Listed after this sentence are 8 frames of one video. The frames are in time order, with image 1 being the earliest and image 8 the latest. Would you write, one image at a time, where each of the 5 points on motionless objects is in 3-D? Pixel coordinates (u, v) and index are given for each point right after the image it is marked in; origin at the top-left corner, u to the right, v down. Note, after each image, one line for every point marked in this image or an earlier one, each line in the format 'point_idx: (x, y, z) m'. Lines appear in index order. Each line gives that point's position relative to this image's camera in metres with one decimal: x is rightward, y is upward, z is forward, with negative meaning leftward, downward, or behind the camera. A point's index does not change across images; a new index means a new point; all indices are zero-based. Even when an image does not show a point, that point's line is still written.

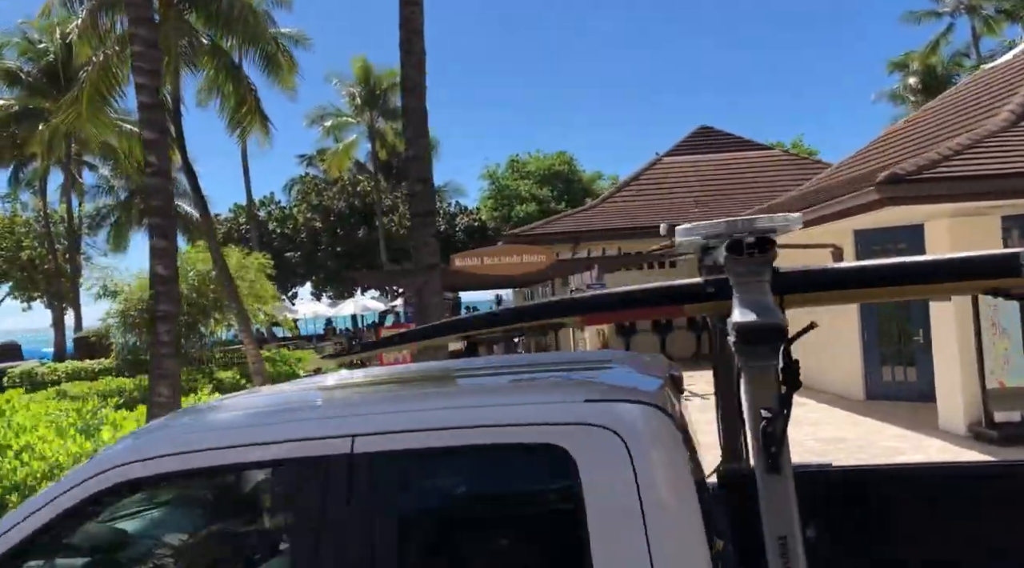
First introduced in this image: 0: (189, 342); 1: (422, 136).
0: (-7.0, -1.2, +18.6) m
1: (-0.8, +1.4, +7.6) m
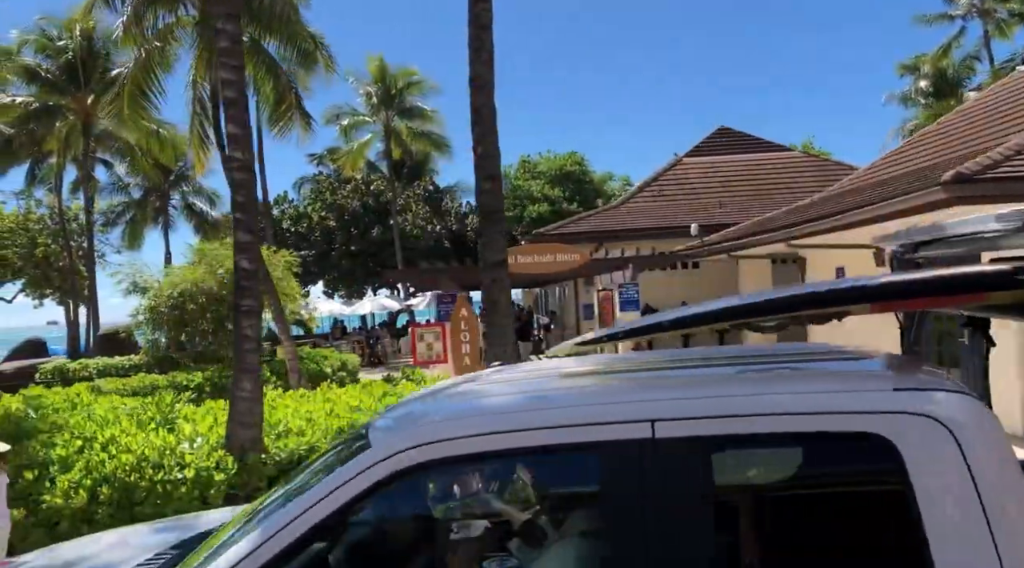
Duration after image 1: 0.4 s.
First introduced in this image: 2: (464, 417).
0: (-6.4, -1.2, +18.7) m
1: (-0.2, +1.4, +7.6) m
2: (-0.1, -0.3, +1.9) m
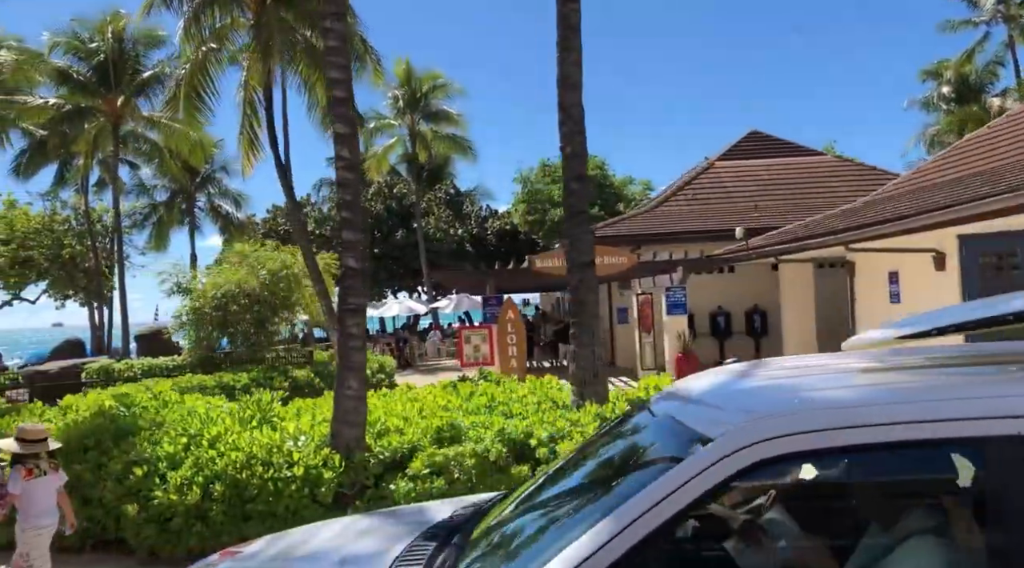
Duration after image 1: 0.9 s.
0: (-5.5, -1.2, +18.7) m
1: (+0.6, +1.4, +7.6) m
2: (+0.6, -0.3, +1.9) m
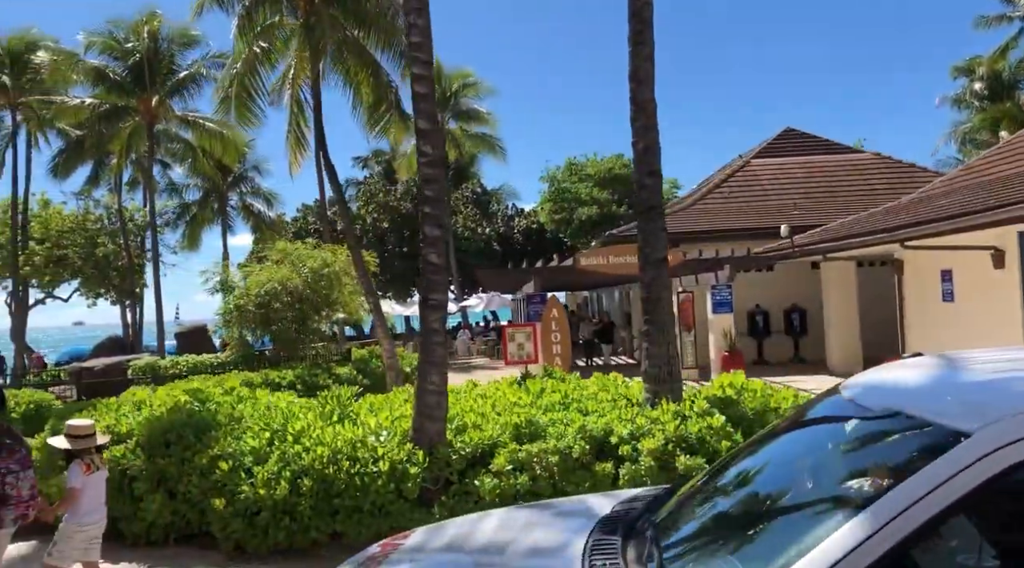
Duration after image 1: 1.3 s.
0: (-4.6, -1.2, +18.8) m
1: (+1.3, +1.4, +7.6) m
2: (+1.2, -0.3, +1.9) m
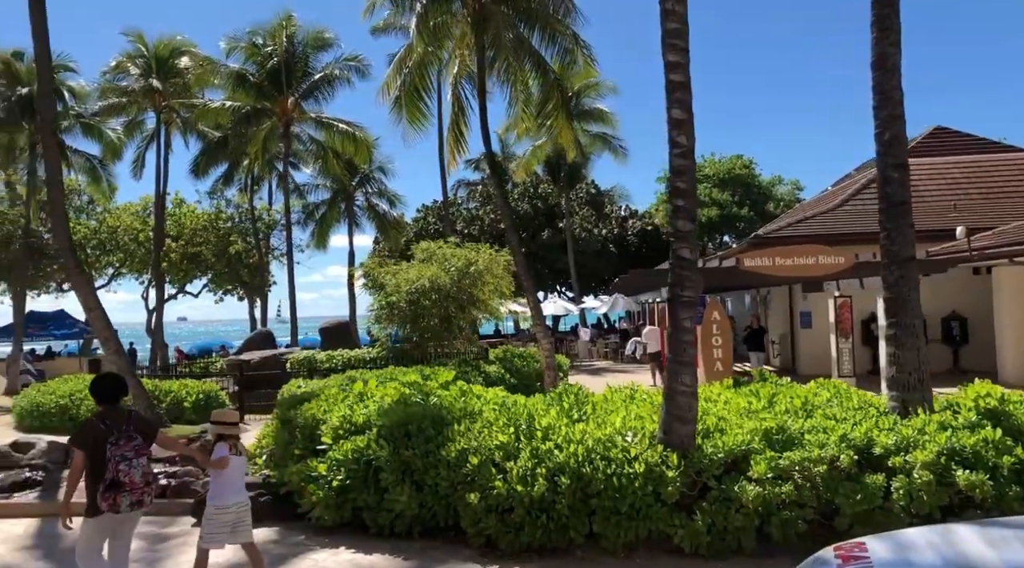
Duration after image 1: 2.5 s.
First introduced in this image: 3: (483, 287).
0: (-1.4, -1.1, +18.9) m
1: (+3.3, +1.4, +7.2) m
2: (+2.5, -0.2, +1.5) m
3: (-0.7, -0.1, +19.2) m
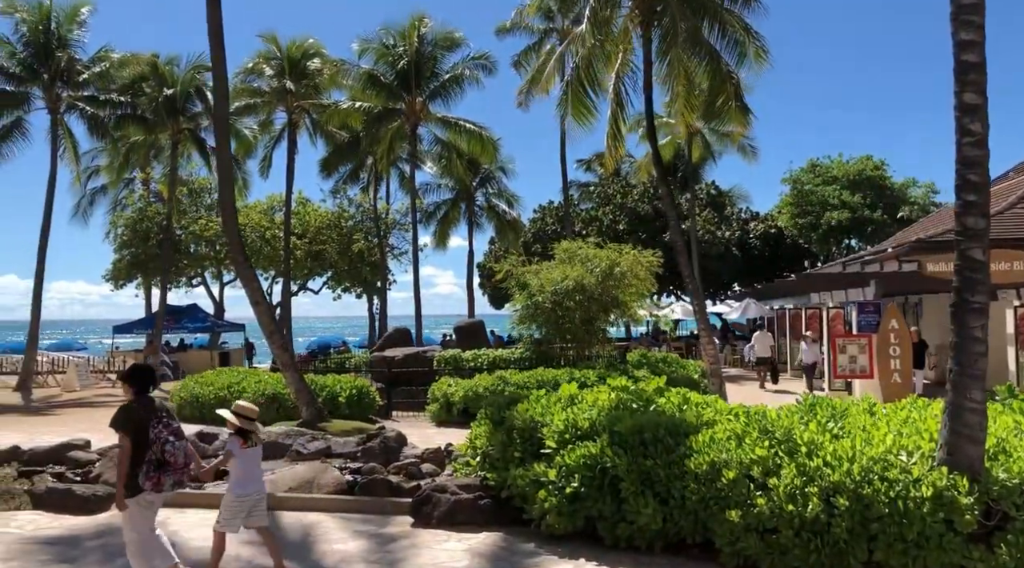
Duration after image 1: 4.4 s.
0: (+1.8, -1.1, +18.5) m
1: (+5.2, +1.3, +6.3) m
2: (+3.8, -0.3, +0.7) m
3: (+2.6, -0.1, +18.7) m
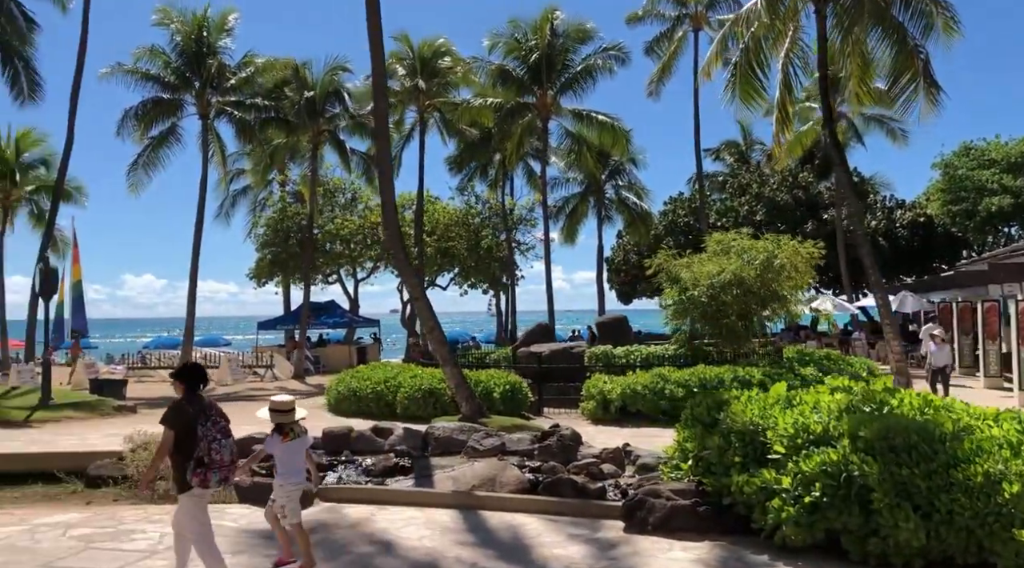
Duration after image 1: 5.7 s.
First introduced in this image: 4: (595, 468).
0: (+5.1, -1.0, +17.7) m
1: (+6.8, +1.4, +5.1) m
2: (+4.6, -0.2, -0.2) m
3: (+5.8, +0.1, +17.7) m
4: (+1.0, -2.1, +9.8) m
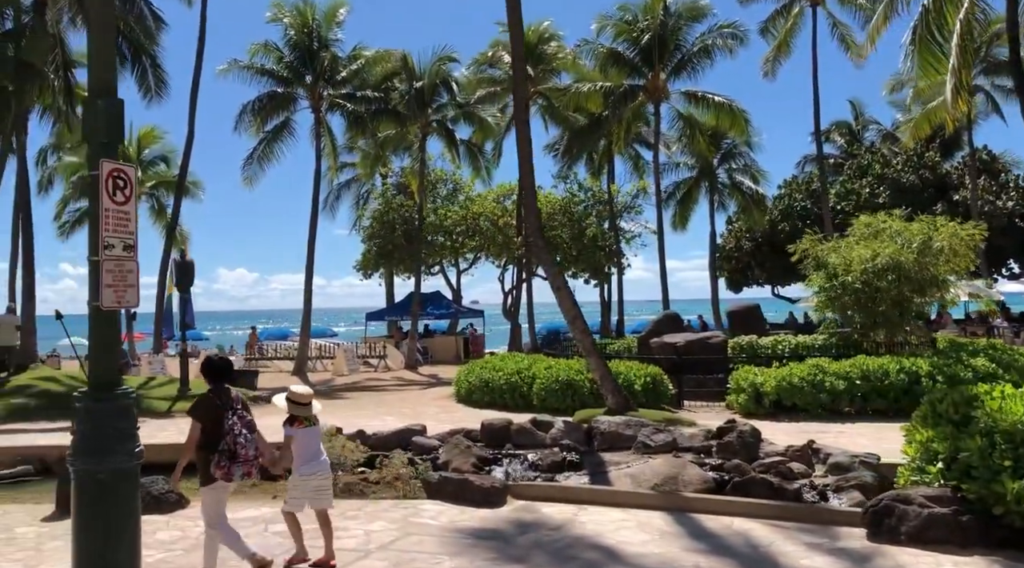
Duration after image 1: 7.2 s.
0: (+7.8, -0.7, +16.5) m
1: (+8.2, +1.6, +3.8) m
2: (+5.6, -0.1, -1.2) m
3: (+8.5, +0.4, +16.5) m
4: (+3.0, -2.0, +9.1) m
